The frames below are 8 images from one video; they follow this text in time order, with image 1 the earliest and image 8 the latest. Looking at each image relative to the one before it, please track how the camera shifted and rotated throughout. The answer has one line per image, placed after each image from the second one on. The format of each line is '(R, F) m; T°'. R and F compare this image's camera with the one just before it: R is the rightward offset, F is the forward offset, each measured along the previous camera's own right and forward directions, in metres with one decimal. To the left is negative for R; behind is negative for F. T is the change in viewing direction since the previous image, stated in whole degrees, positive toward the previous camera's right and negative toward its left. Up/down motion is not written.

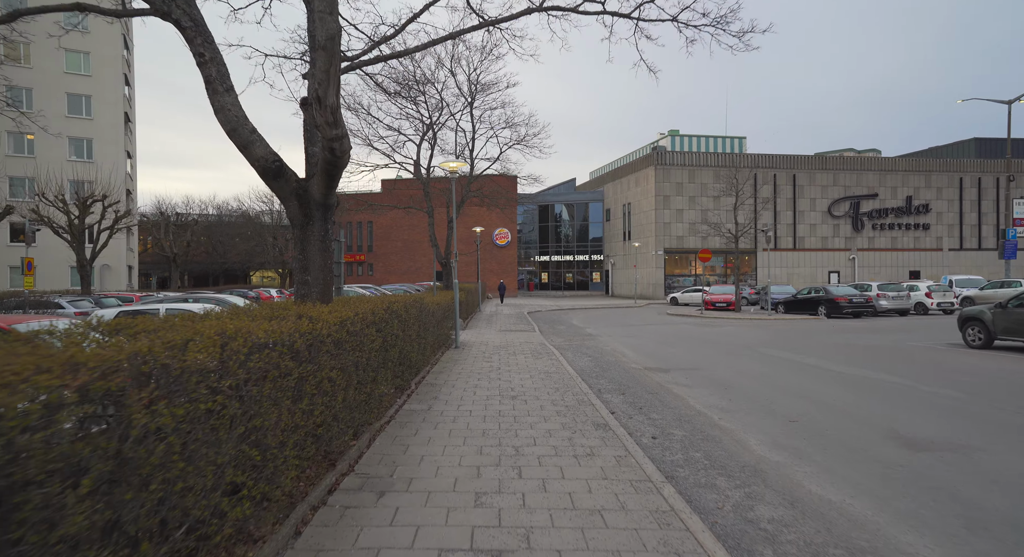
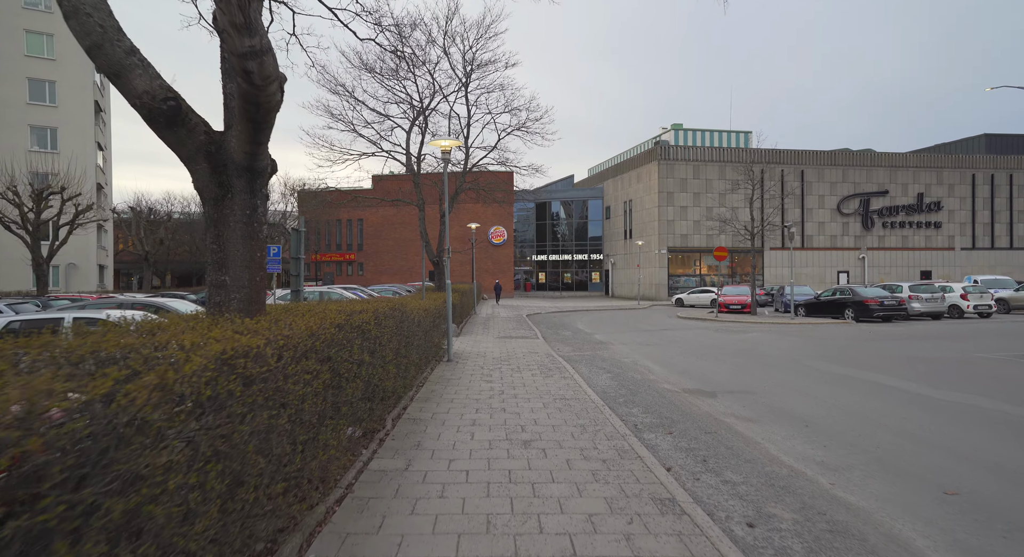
(-0.2, +2.1) m; +1°
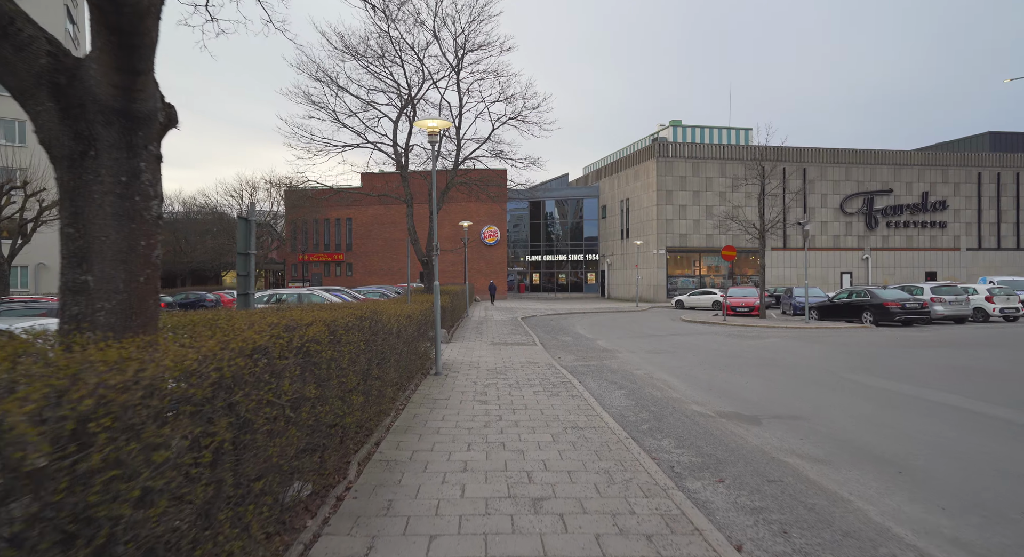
(-0.1, +1.5) m; +1°
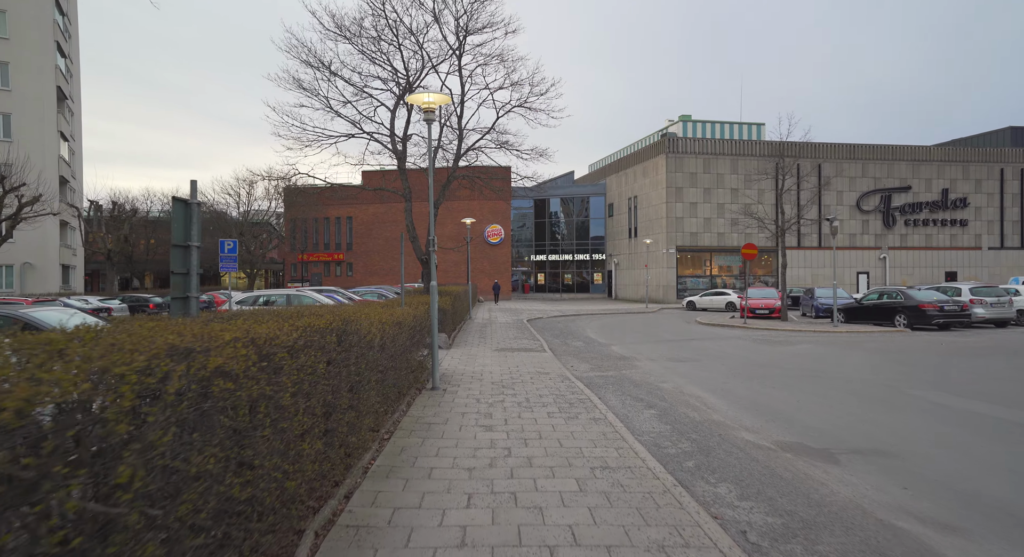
(-0.1, +1.4) m; 0°
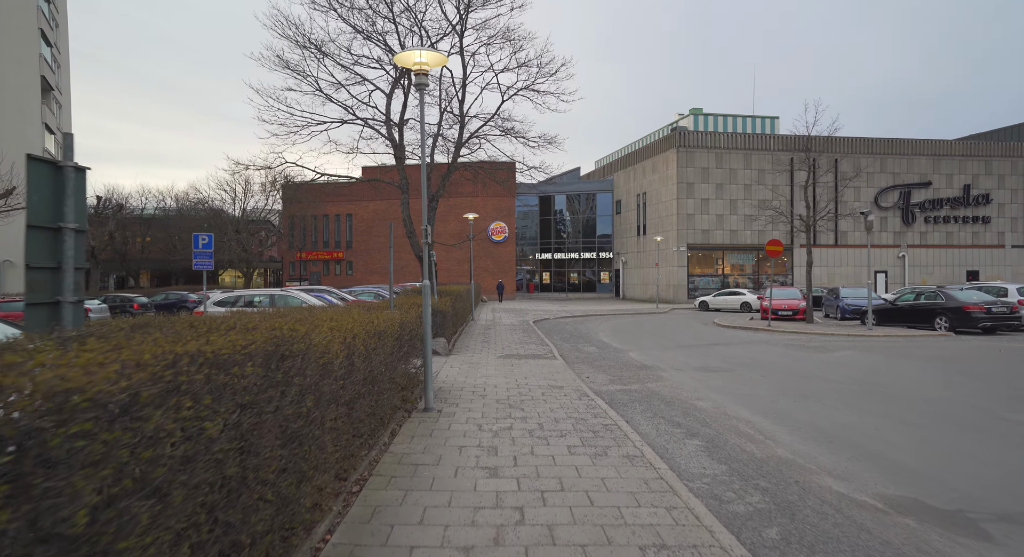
(-0.1, +1.5) m; 0°
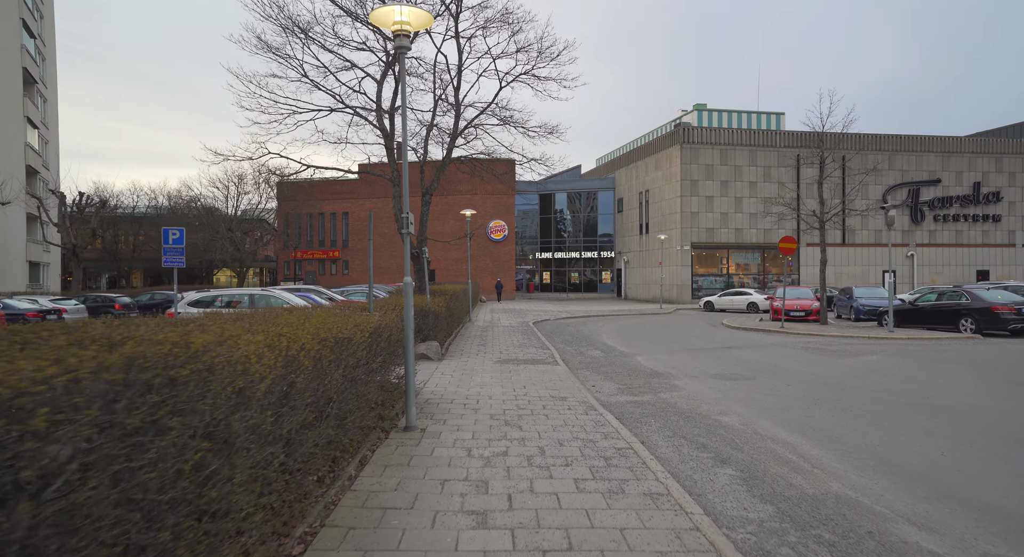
(0.0, +1.0) m; 0°
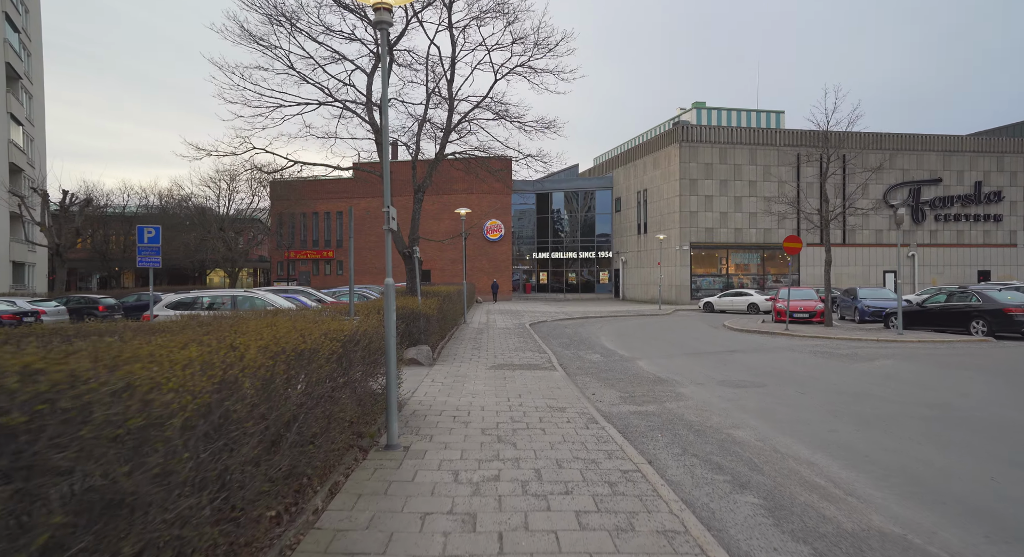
(0.0, +0.6) m; 0°
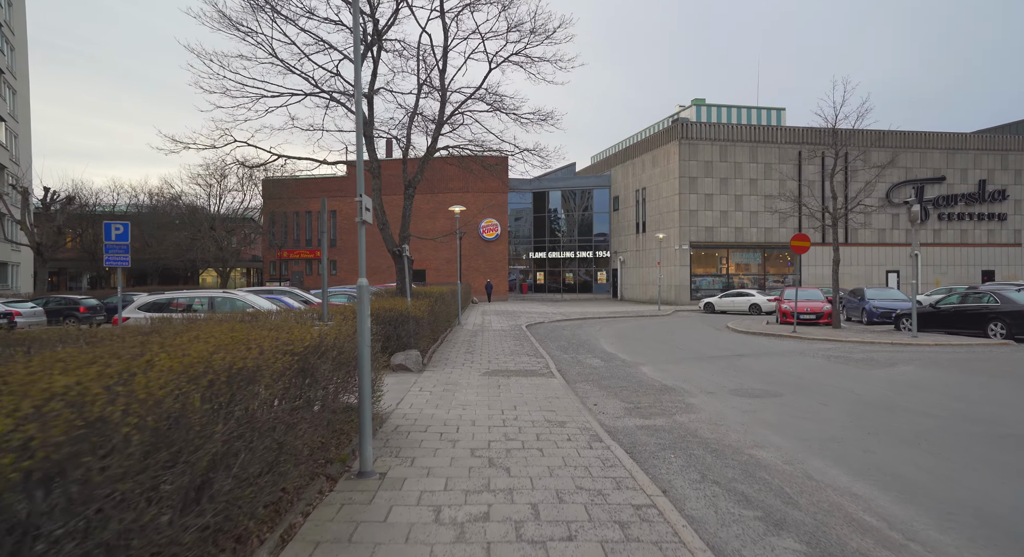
(0.0, +0.8) m; 0°
